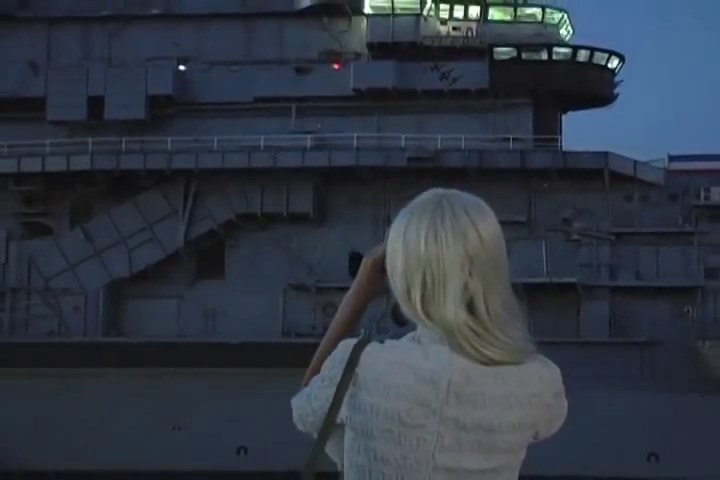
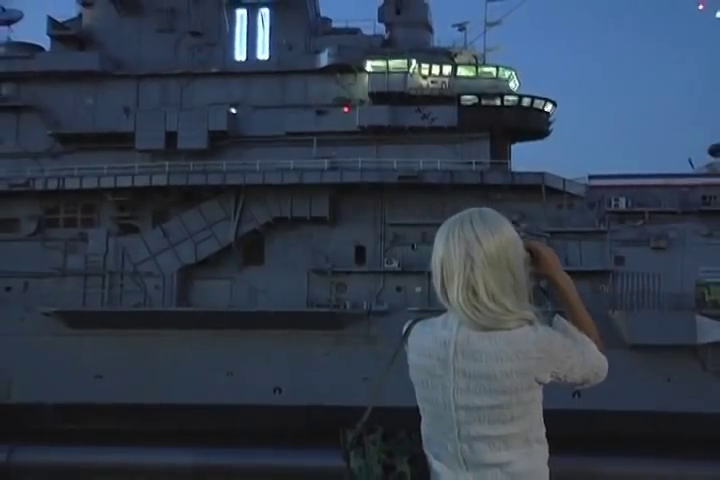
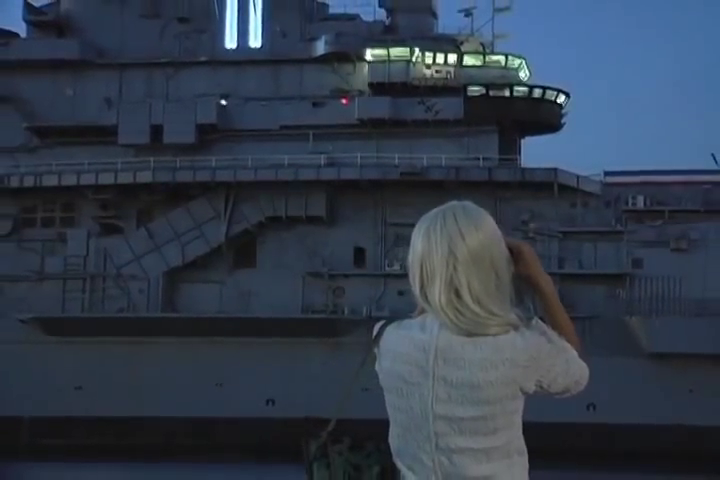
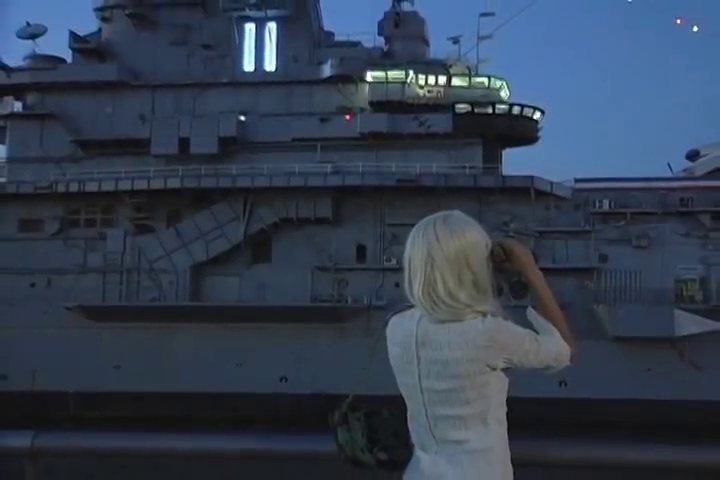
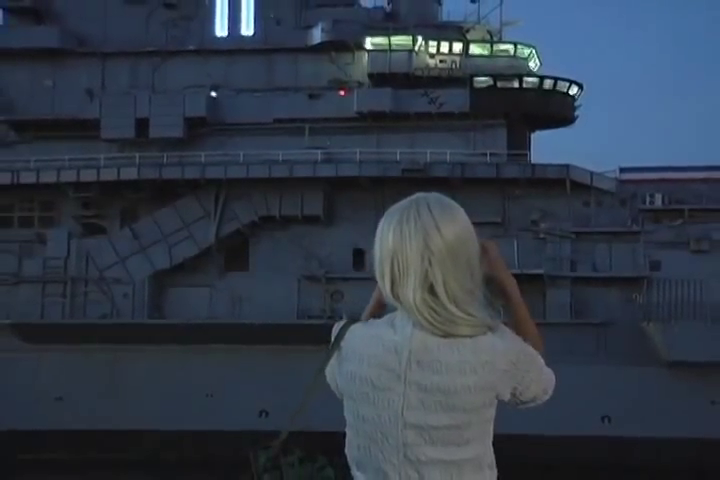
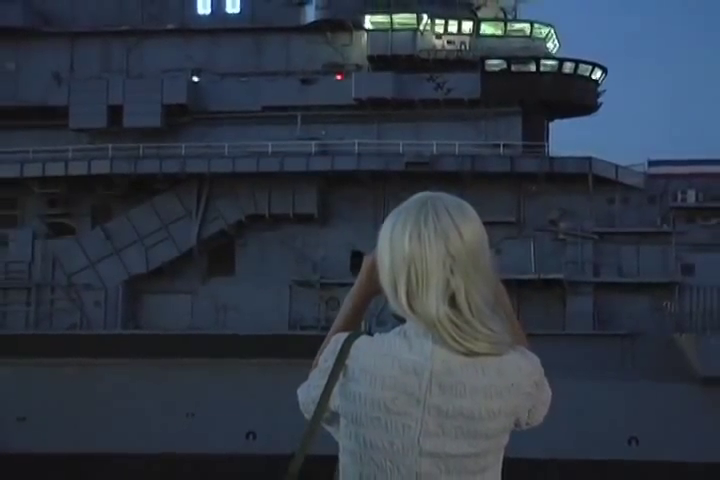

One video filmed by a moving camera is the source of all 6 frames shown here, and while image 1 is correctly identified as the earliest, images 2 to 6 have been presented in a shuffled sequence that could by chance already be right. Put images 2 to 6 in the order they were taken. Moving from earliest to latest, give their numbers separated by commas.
6, 5, 3, 2, 4
